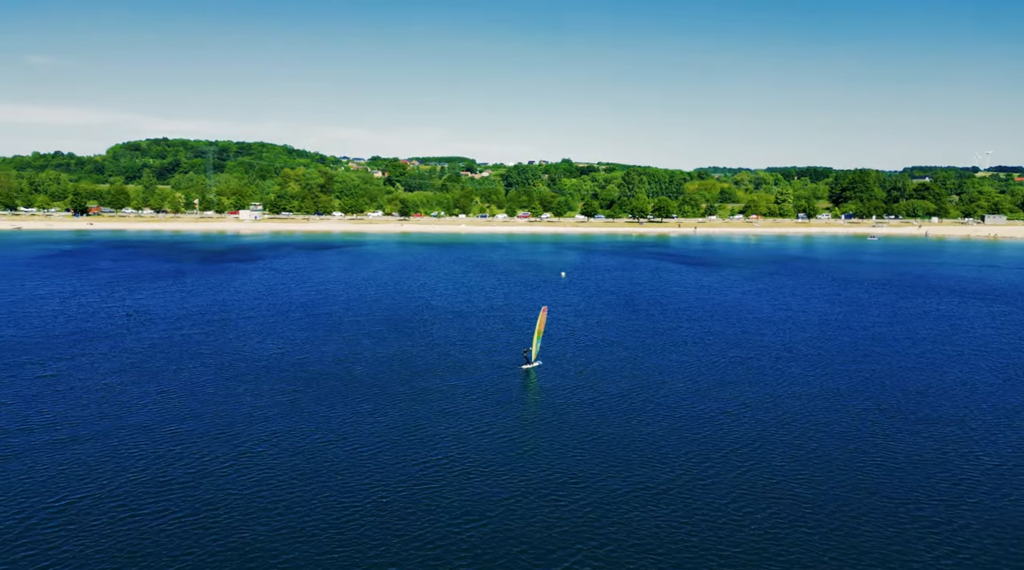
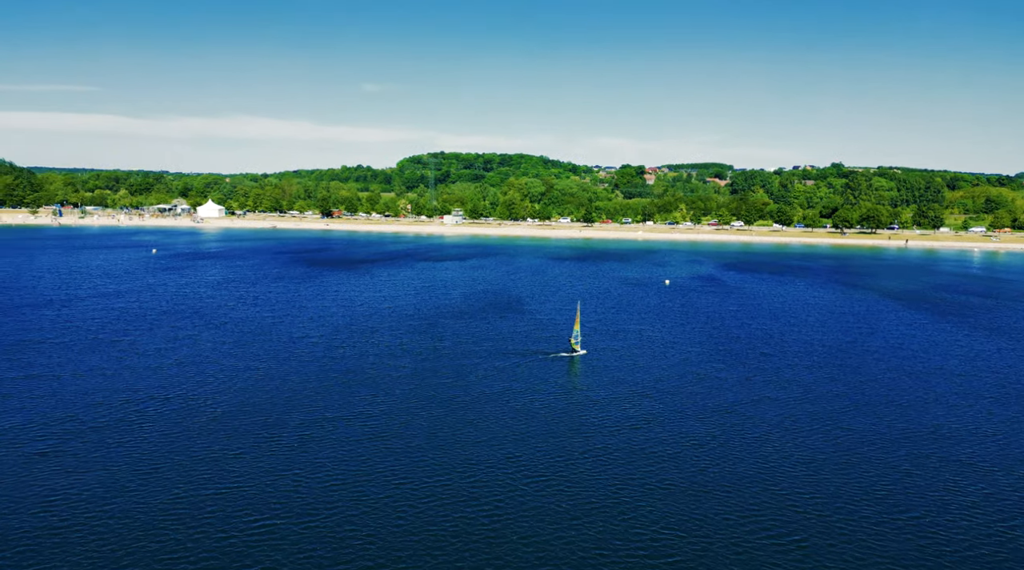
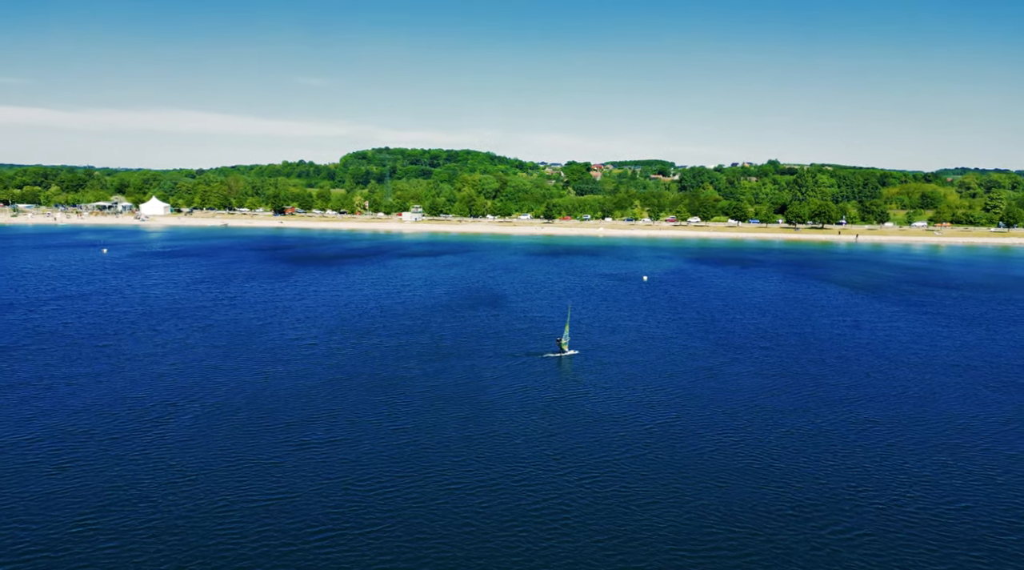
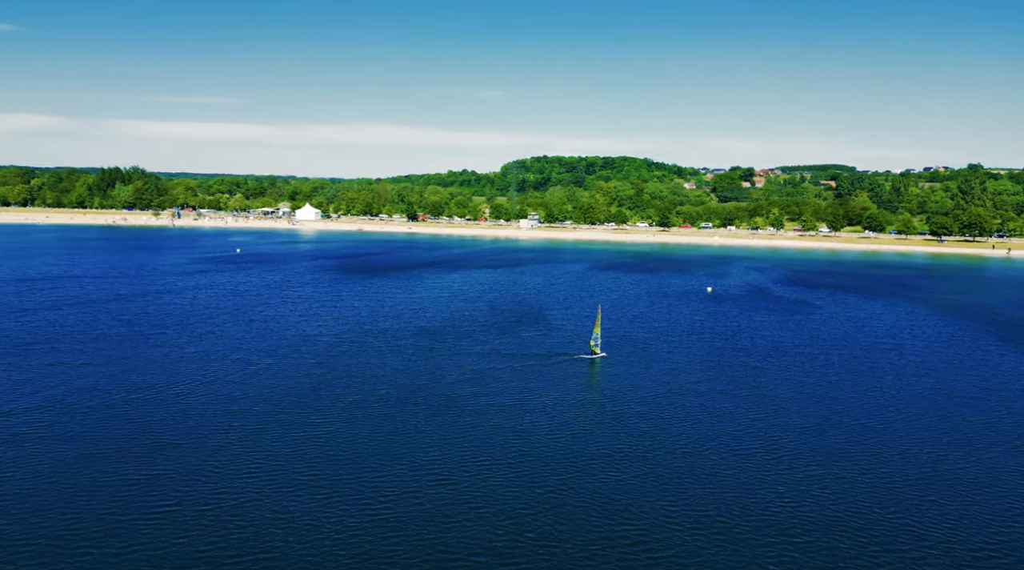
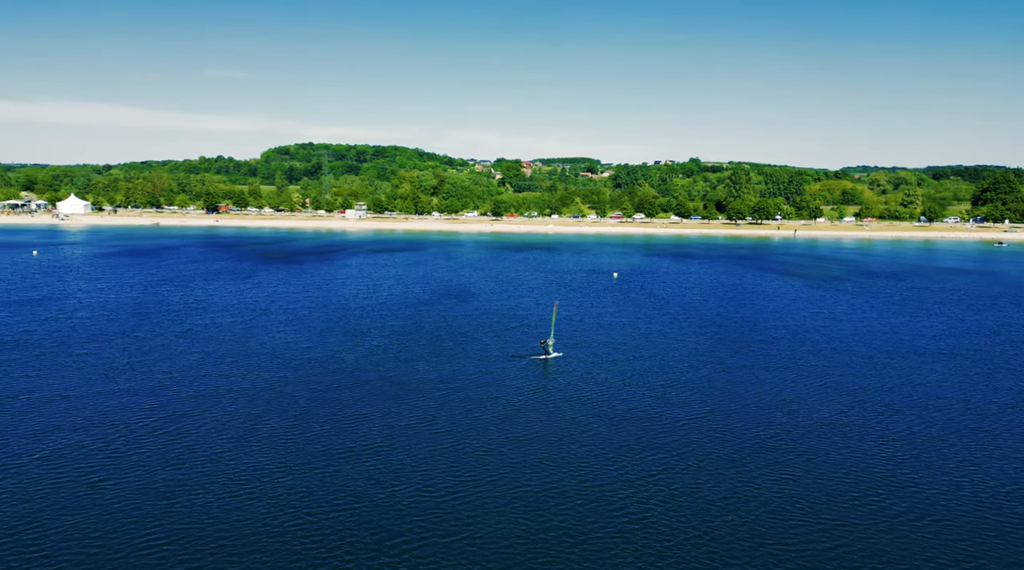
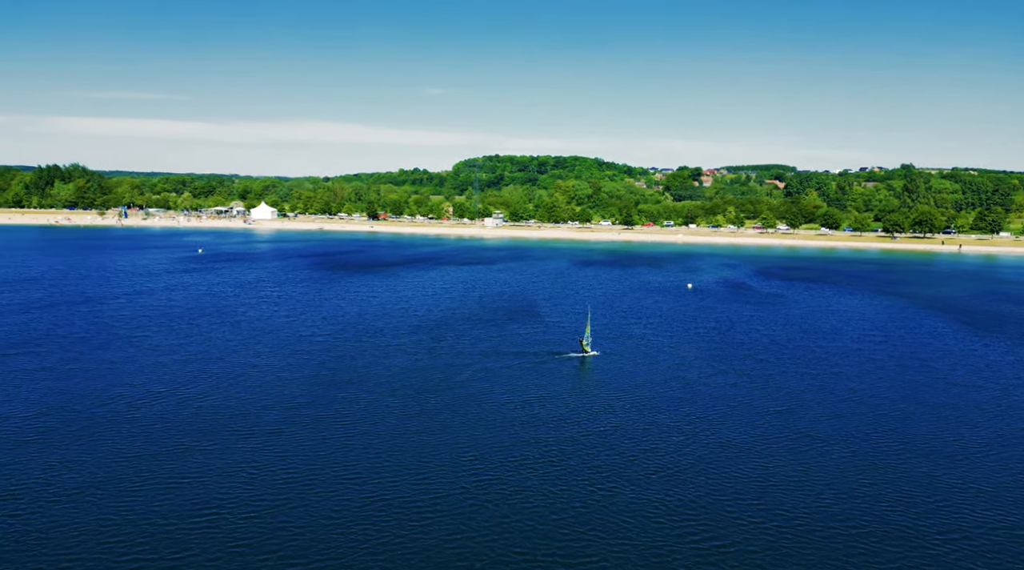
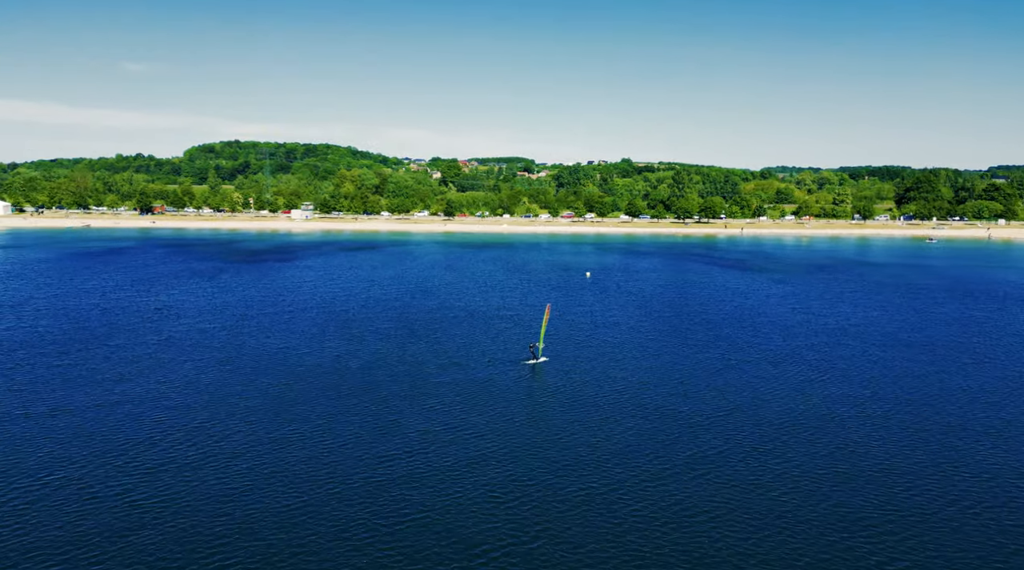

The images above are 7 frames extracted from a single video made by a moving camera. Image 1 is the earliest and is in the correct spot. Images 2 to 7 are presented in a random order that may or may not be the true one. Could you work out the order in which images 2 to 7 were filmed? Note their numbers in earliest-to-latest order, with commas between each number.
7, 5, 3, 2, 6, 4
